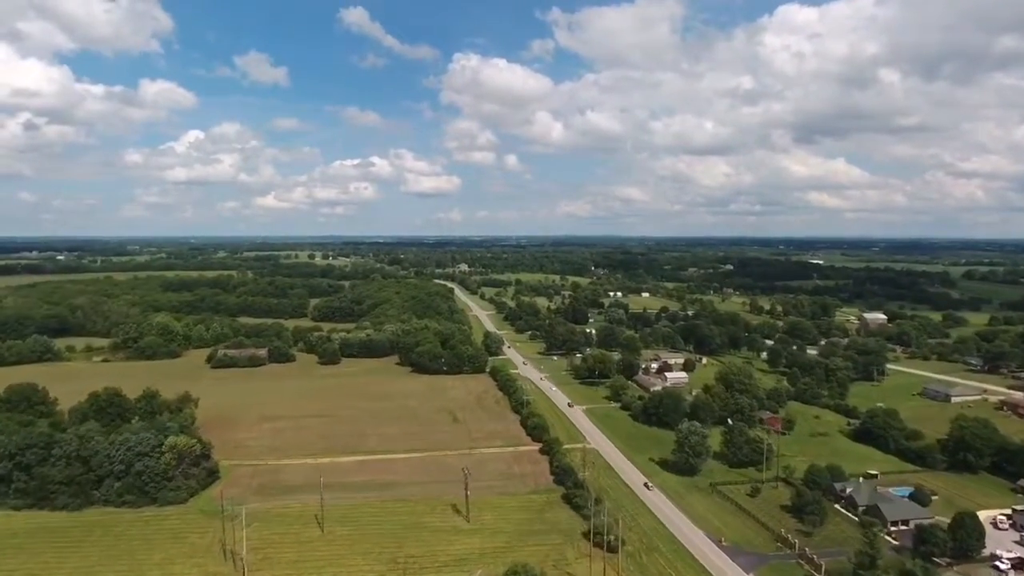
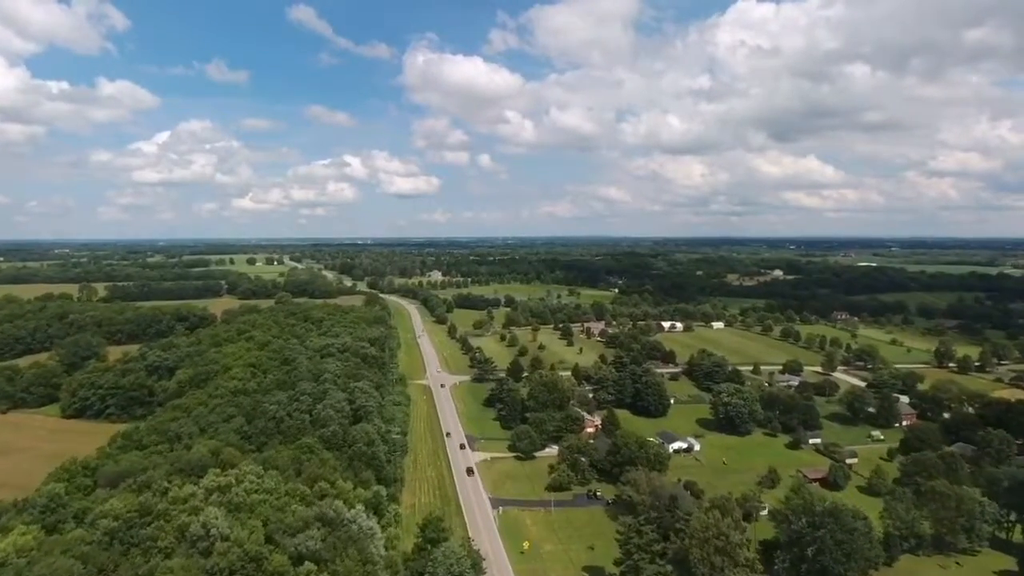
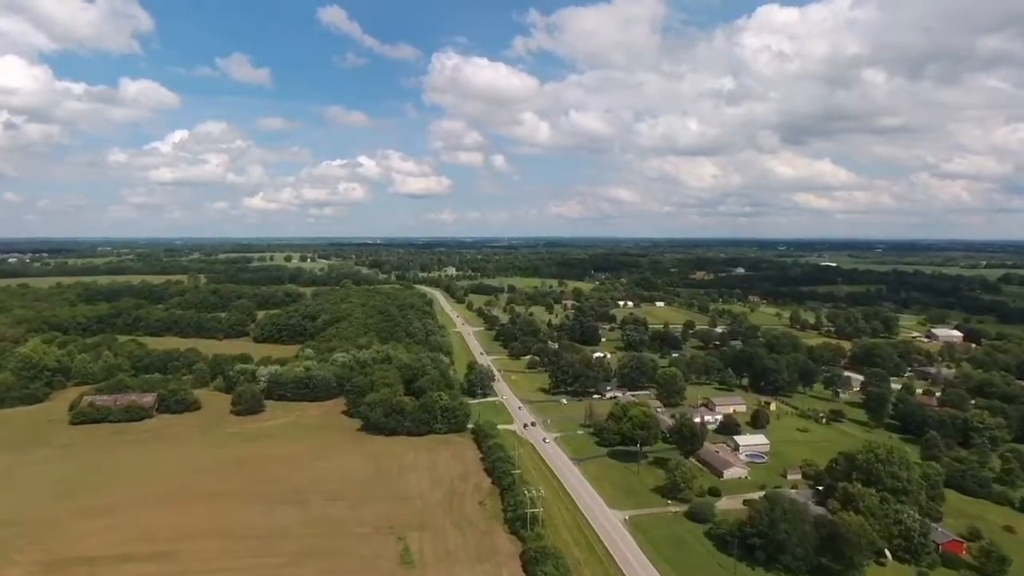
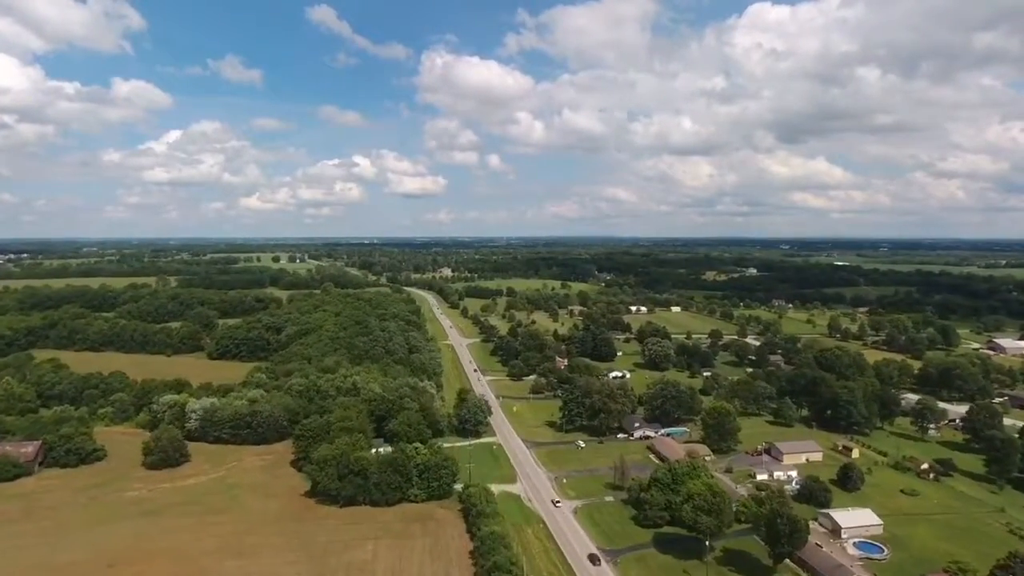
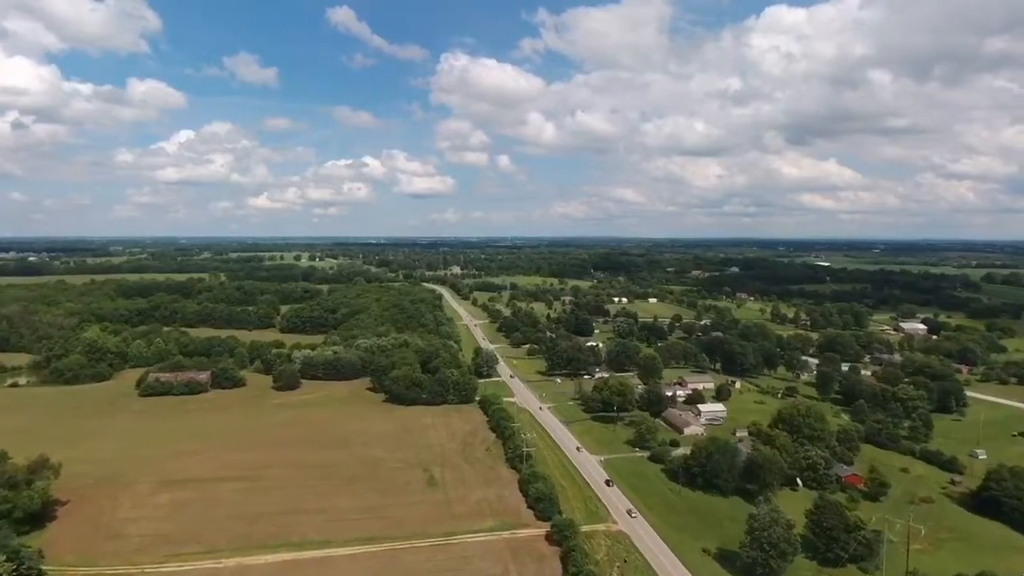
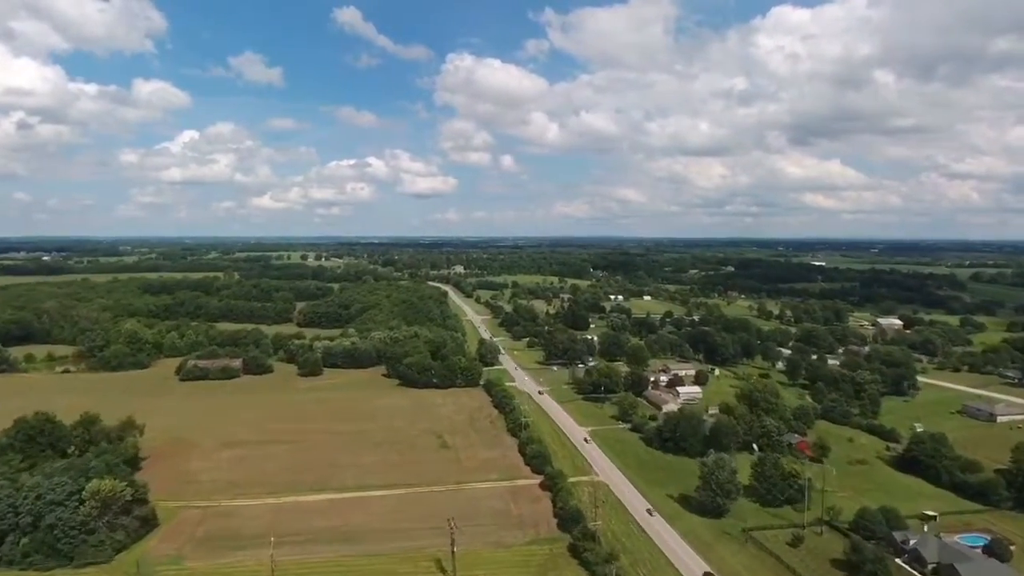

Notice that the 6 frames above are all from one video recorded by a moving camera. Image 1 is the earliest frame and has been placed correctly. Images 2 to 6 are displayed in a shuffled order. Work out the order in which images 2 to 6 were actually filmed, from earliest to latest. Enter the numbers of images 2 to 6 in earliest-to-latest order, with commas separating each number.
6, 5, 3, 4, 2
